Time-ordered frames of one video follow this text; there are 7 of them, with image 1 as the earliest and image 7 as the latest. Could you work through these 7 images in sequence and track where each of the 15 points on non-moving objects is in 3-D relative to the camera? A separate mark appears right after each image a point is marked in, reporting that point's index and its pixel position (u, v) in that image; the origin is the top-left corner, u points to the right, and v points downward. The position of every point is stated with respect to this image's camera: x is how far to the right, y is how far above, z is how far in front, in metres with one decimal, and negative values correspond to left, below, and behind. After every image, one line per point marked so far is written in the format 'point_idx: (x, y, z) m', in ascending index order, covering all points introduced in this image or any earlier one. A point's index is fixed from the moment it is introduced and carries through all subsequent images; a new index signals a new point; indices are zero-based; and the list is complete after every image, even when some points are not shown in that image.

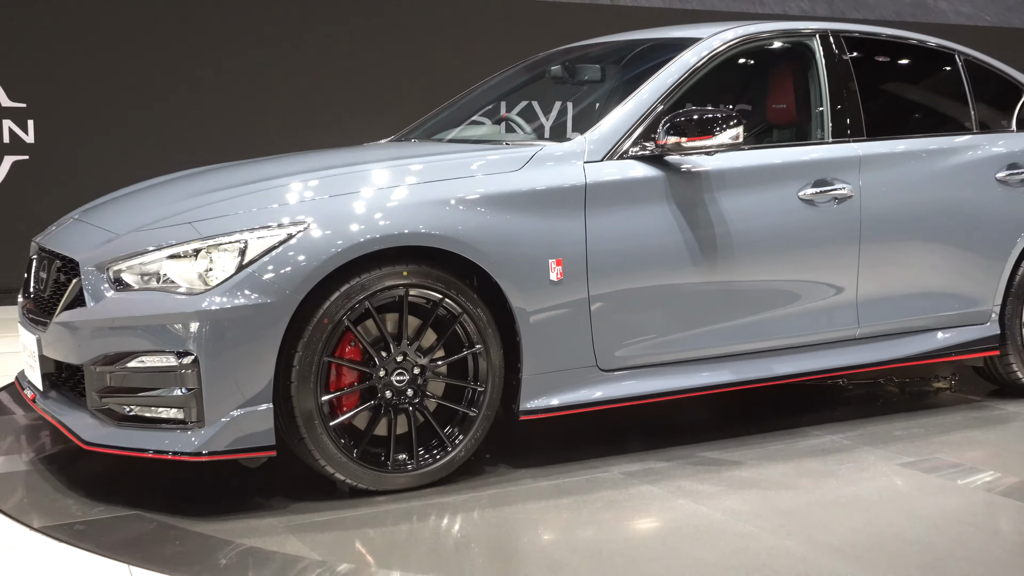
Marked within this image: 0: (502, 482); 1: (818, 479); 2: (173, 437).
0: (-0.1, -0.6, +2.6) m
1: (+0.9, -0.6, +2.5) m
2: (-0.9, -0.4, +2.2) m
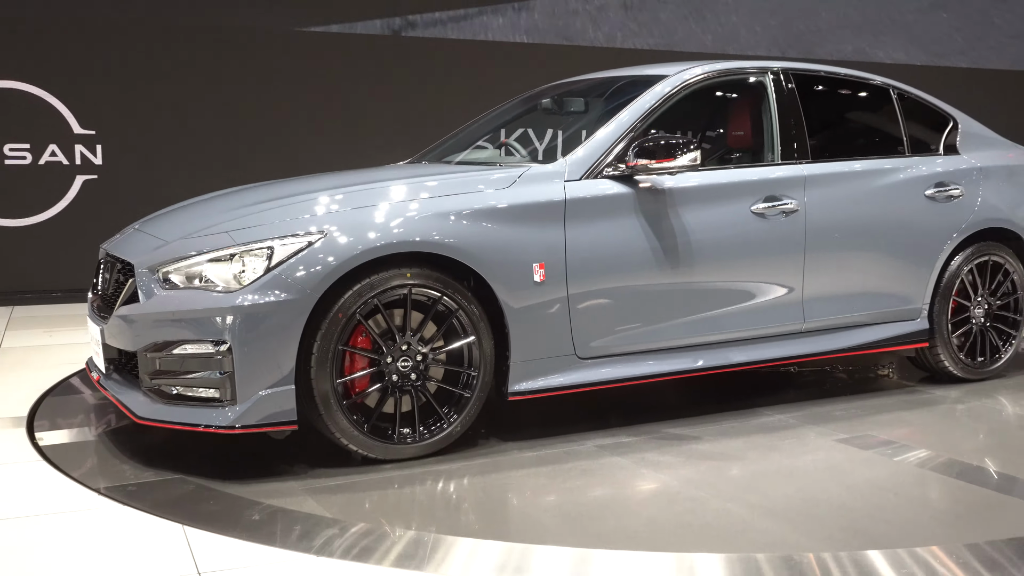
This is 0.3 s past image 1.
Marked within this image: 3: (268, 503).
0: (-0.1, -0.6, +3.0) m
1: (+0.8, -0.6, +2.9) m
2: (-0.9, -0.4, +2.6) m
3: (-0.7, -0.7, +2.5) m
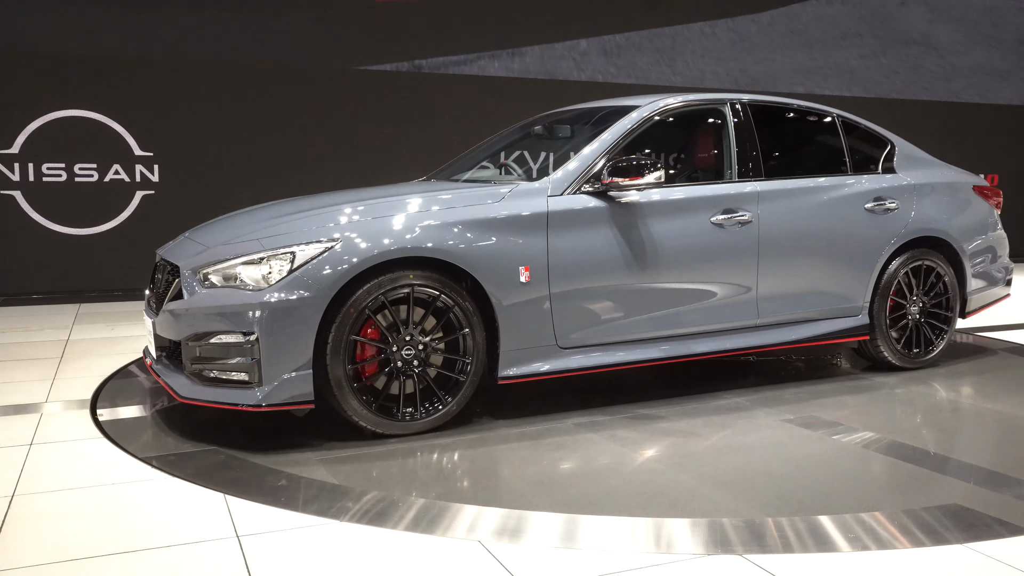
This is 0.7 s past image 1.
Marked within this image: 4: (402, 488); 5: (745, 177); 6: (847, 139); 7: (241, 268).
0: (-0.1, -0.6, +3.4) m
1: (+0.8, -0.6, +3.4) m
2: (-1.0, -0.4, +3.1) m
3: (-0.7, -0.7, +2.9) m
4: (-0.4, -0.7, +2.9) m
5: (+1.1, +0.5, +4.0) m
6: (+1.8, +0.8, +4.4) m
7: (-1.0, +0.1, +3.1) m
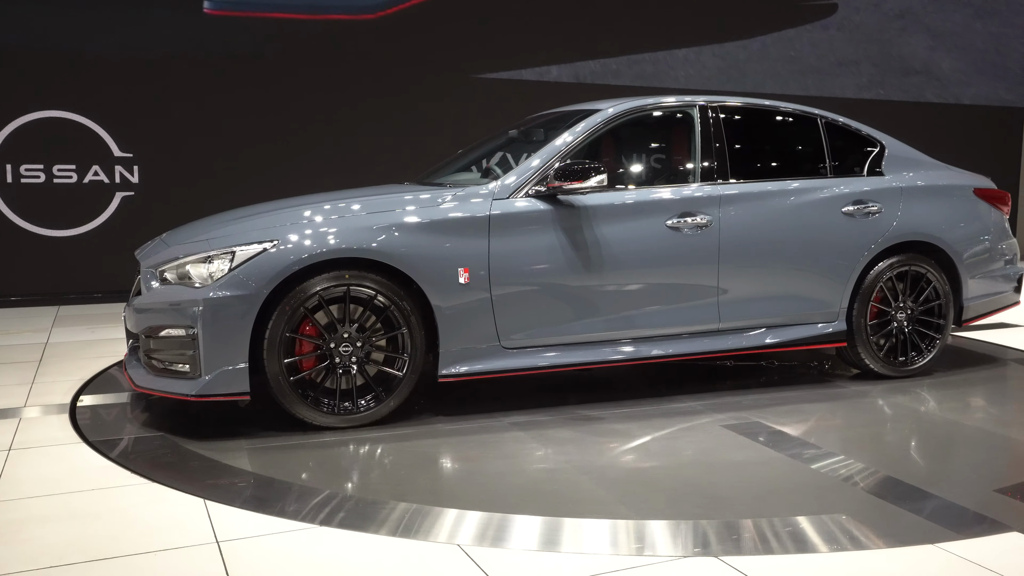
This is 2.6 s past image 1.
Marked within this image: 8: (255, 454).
0: (-0.4, -0.6, +3.5) m
1: (+0.5, -0.6, +3.3) m
2: (-1.3, -0.4, +3.3) m
3: (-1.0, -0.7, +3.1) m
4: (-0.7, -0.7, +3.0) m
5: (+0.9, +0.5, +3.9) m
6: (+1.6, +0.8, +4.3) m
7: (-1.3, +0.1, +3.3) m
8: (-1.0, -0.6, +3.2) m
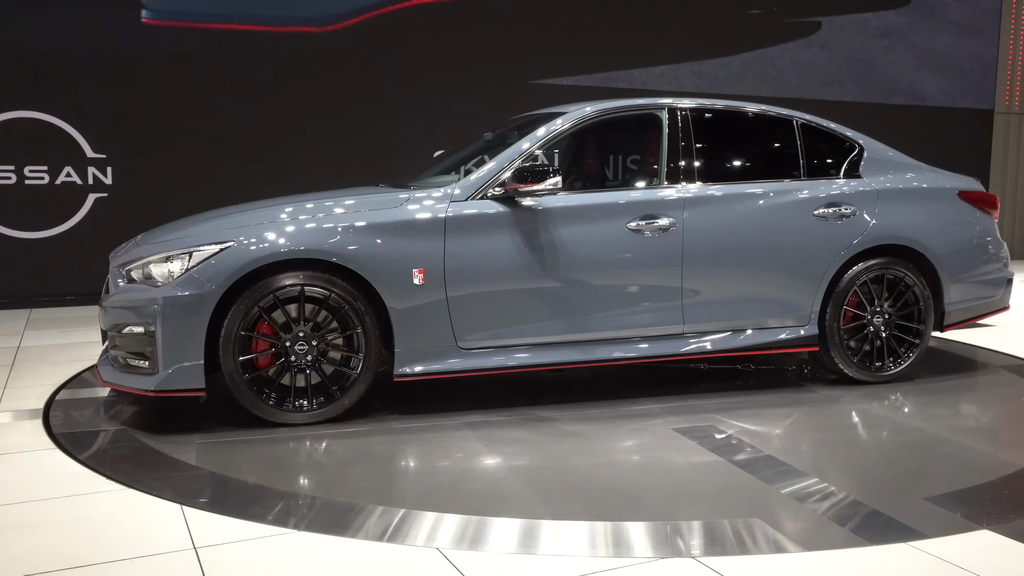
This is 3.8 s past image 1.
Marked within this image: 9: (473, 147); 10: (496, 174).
0: (-0.6, -0.6, +3.6) m
1: (+0.3, -0.6, +3.4) m
2: (-1.5, -0.4, +3.4) m
3: (-1.2, -0.7, +3.2) m
4: (-0.9, -0.7, +3.1) m
5: (+0.8, +0.5, +3.9) m
6: (+1.5, +0.7, +4.2) m
7: (-1.5, +0.1, +3.4) m
8: (-1.2, -0.6, +3.3) m
9: (-0.2, +0.8, +4.5) m
10: (-0.1, +0.5, +3.7) m
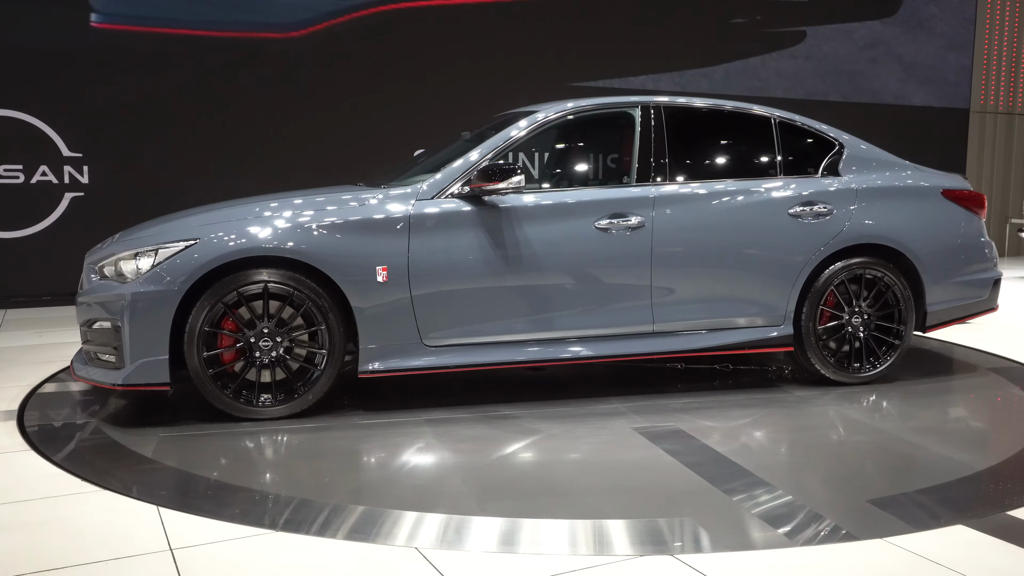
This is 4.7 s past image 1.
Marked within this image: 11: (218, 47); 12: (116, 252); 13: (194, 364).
0: (-0.7, -0.6, +3.6) m
1: (+0.2, -0.6, +3.4) m
2: (-1.6, -0.4, +3.5) m
3: (-1.4, -0.7, +3.3) m
4: (-1.1, -0.7, +3.2) m
5: (+0.6, +0.5, +3.9) m
6: (+1.3, +0.7, +4.2) m
7: (-1.6, +0.1, +3.5) m
8: (-1.4, -0.6, +3.4) m
9: (-0.3, +0.8, +4.5) m
10: (-0.2, +0.5, +3.7) m
11: (-2.2, +1.9, +6.5) m
12: (-1.7, +0.1, +3.5) m
13: (-1.3, -0.3, +3.4) m
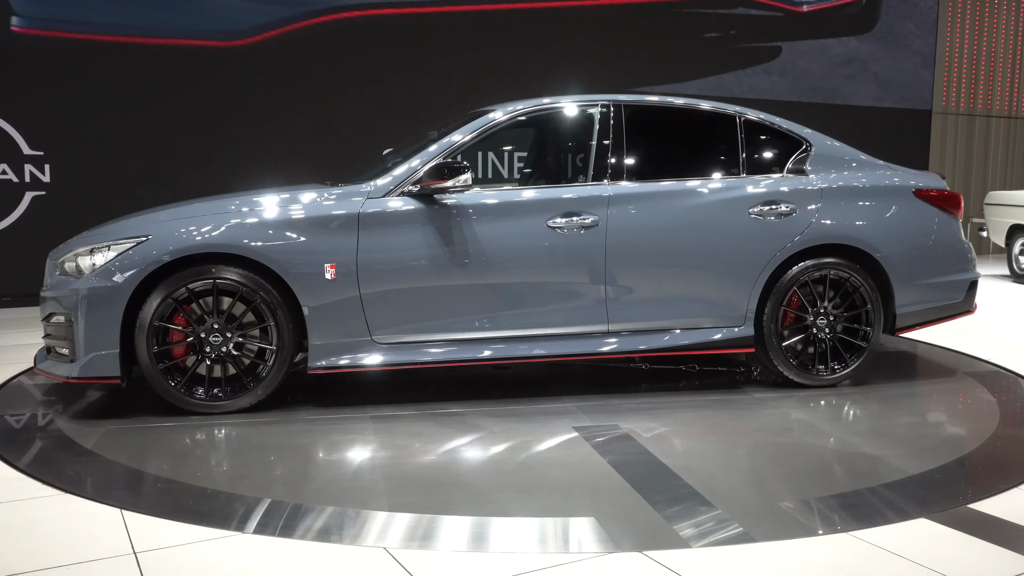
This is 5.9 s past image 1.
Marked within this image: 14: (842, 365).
0: (-1.0, -0.5, +3.6) m
1: (-0.1, -0.6, +3.4) m
2: (-1.9, -0.3, +3.6) m
3: (-1.6, -0.6, +3.3) m
4: (-1.3, -0.6, +3.2) m
5: (+0.4, +0.5, +3.9) m
6: (+1.1, +0.7, +4.1) m
7: (-1.8, +0.1, +3.6) m
8: (-1.6, -0.6, +3.4) m
9: (-0.5, +0.8, +4.5) m
10: (-0.4, +0.5, +3.8) m
11: (-2.3, +1.9, +6.6) m
12: (-1.9, +0.2, +3.6) m
13: (-1.5, -0.3, +3.5) m
14: (+1.6, -0.4, +4.2) m
